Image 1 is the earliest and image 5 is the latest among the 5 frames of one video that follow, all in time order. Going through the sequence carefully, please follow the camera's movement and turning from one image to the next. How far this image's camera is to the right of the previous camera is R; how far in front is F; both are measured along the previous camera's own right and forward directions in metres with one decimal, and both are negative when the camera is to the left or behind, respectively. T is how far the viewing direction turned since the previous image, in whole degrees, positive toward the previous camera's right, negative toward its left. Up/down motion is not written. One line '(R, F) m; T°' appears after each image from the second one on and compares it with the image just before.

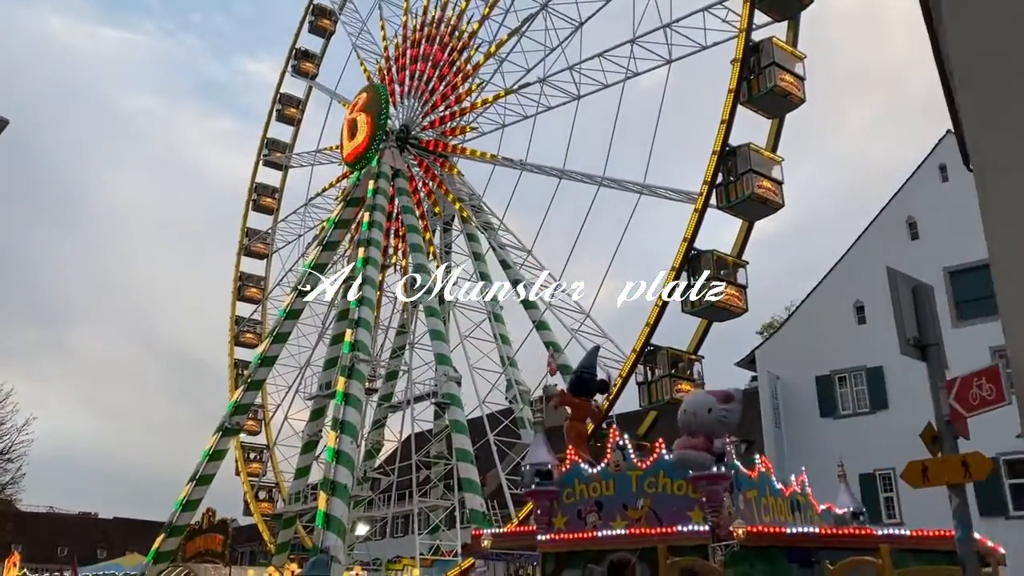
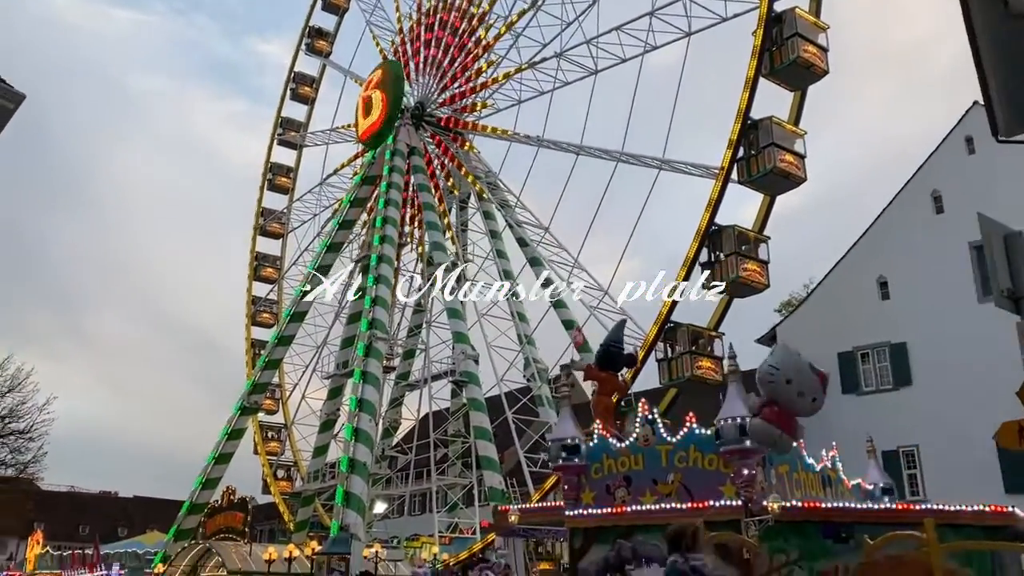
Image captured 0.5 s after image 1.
(-0.2, +0.2) m; -1°
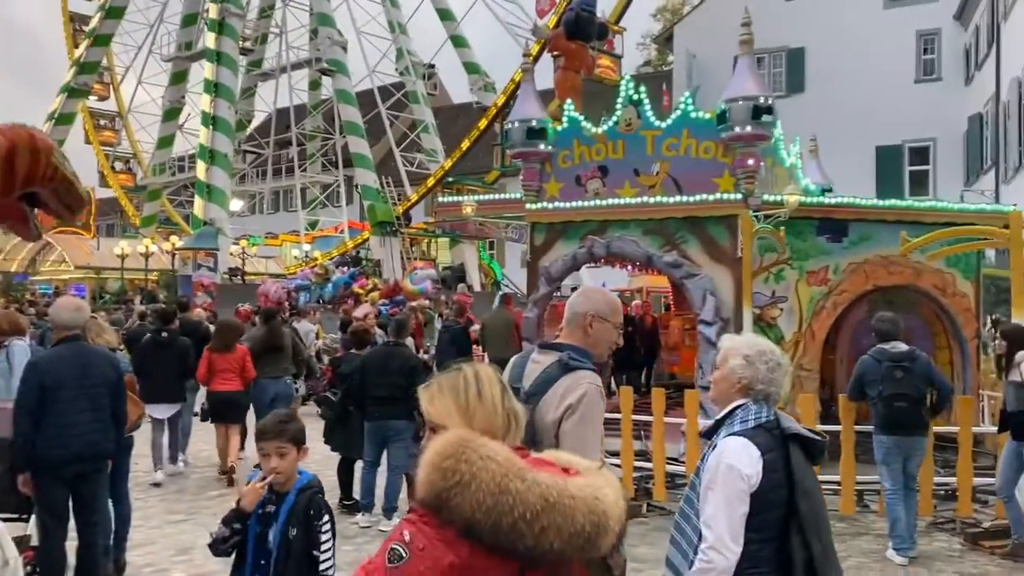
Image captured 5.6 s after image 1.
(-1.3, +2.0) m; +11°
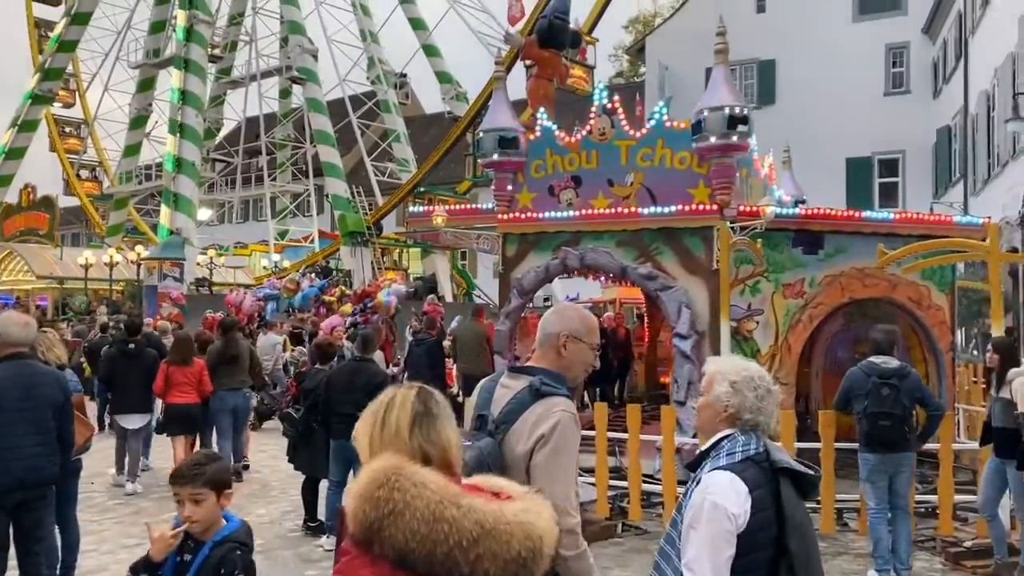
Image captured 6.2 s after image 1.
(0.0, +0.2) m; +2°
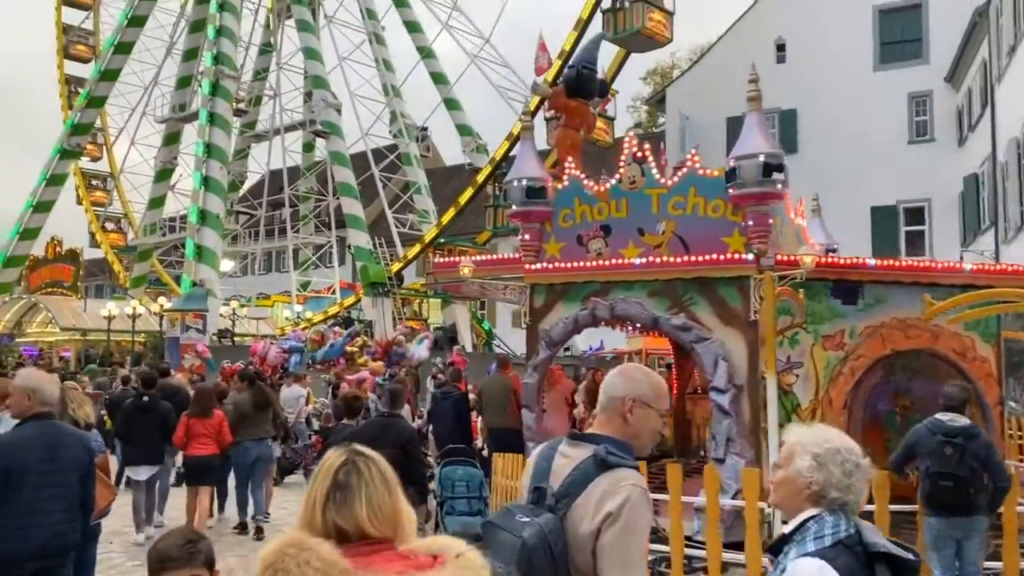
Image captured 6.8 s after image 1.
(-0.1, +0.2) m; -1°
